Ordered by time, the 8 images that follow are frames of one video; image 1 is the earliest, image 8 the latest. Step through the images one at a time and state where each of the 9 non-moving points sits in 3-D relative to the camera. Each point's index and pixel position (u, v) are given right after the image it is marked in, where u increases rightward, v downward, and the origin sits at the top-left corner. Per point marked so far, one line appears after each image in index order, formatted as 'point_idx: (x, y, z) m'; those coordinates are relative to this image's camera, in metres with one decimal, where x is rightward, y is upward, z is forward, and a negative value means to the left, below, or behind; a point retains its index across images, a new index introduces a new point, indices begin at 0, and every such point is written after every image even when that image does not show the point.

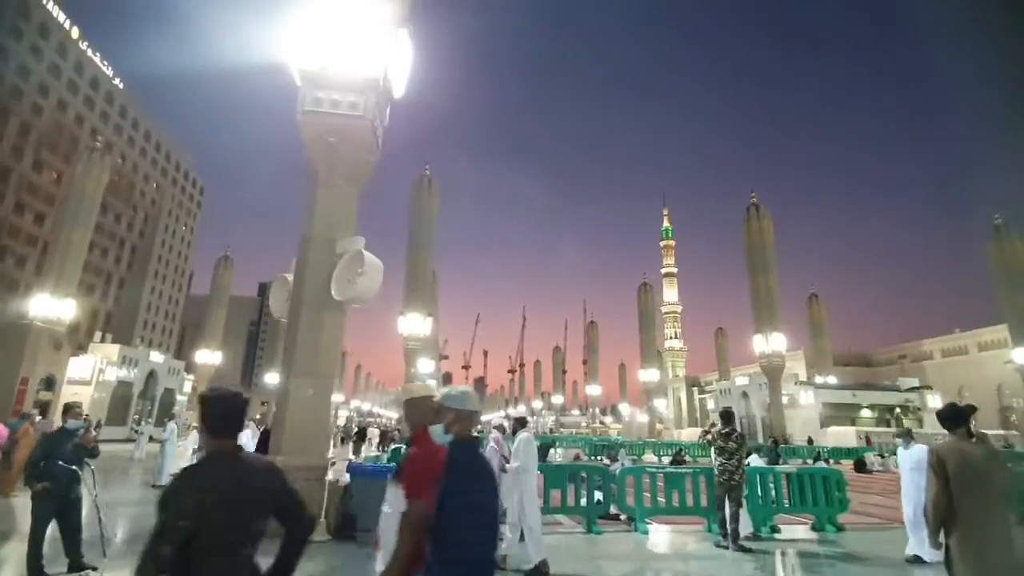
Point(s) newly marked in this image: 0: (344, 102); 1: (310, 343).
0: (-2.8, +3.1, +9.1) m
1: (-3.1, -0.8, +8.2) m
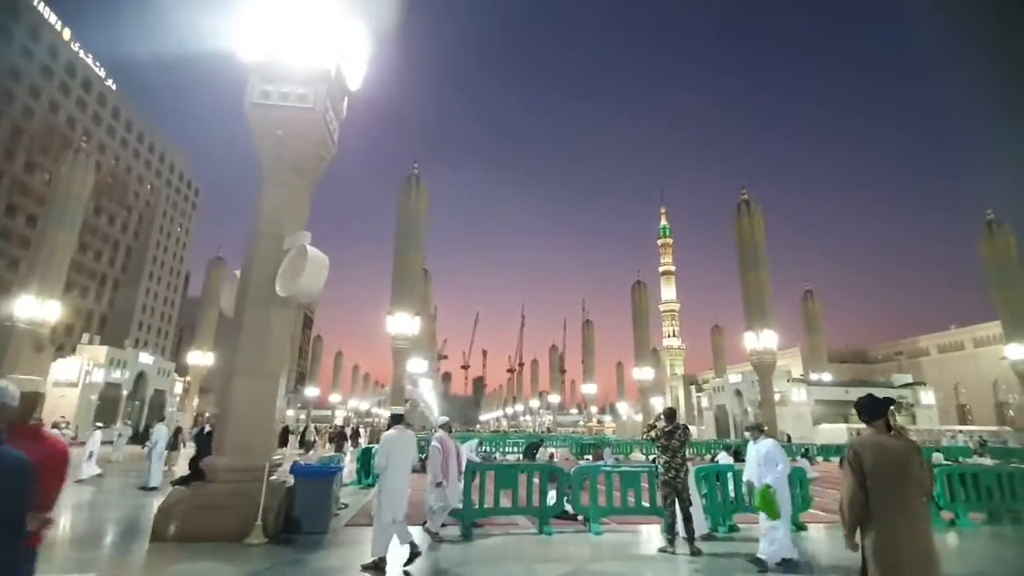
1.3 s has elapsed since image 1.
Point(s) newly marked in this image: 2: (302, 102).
0: (-3.6, +3.2, +8.9) m
1: (-3.8, -0.7, +8.0) m
2: (-3.5, +3.1, +8.9) m
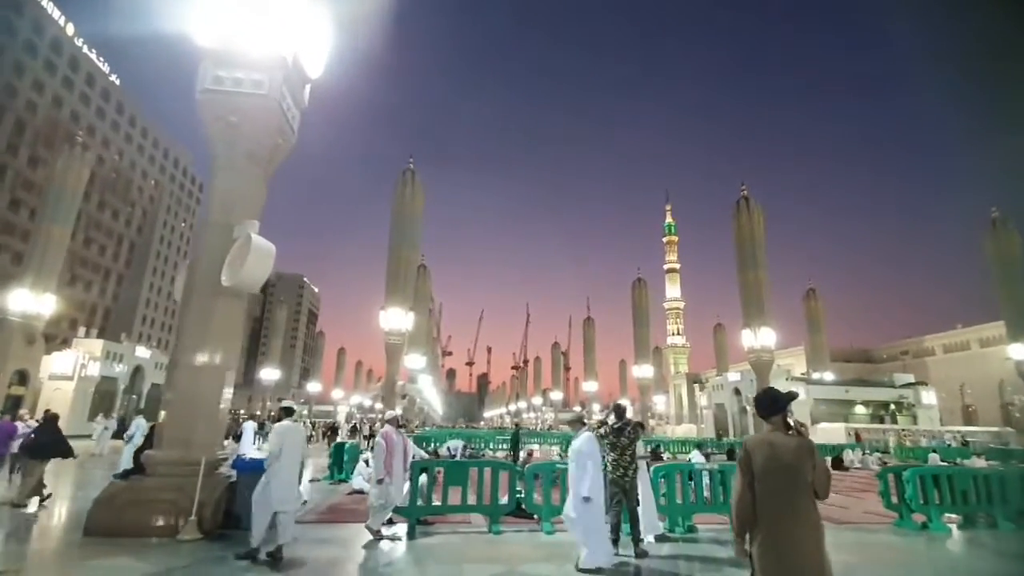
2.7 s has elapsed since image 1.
0: (-4.3, +3.4, +8.7) m
1: (-4.5, -0.6, +7.8) m
2: (-4.1, +3.2, +8.6) m
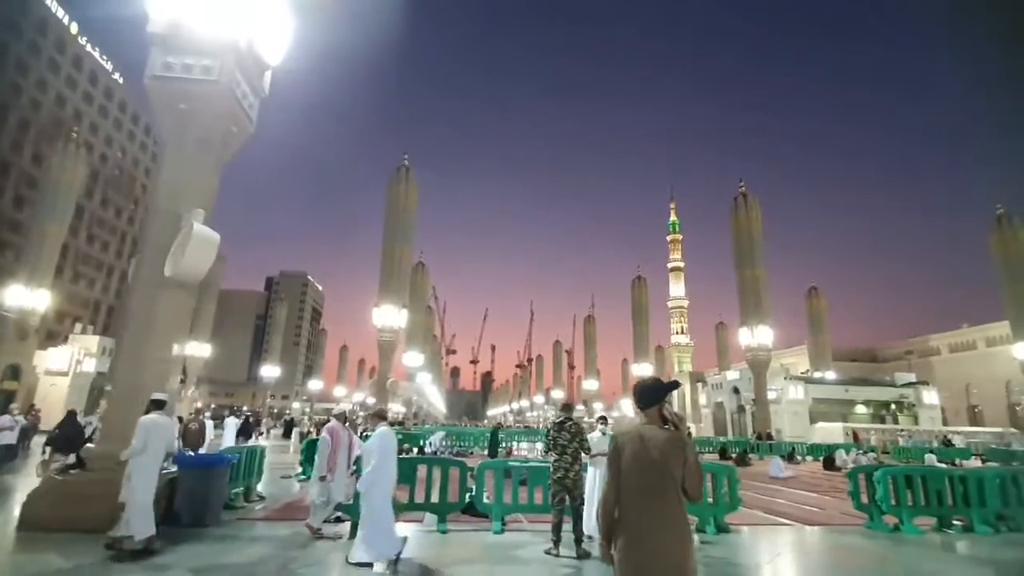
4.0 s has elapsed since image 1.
0: (-5.0, +3.5, +8.4) m
1: (-5.2, -0.5, +7.5) m
2: (-4.8, +3.4, +8.4) m
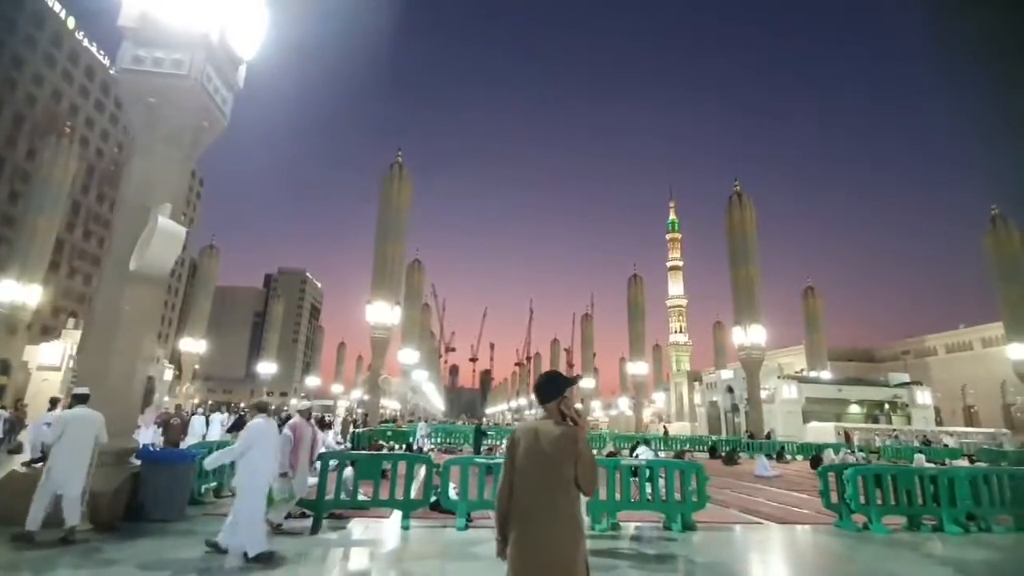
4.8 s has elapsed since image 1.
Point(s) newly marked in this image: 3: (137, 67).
0: (-5.4, +3.6, +8.4) m
1: (-5.7, -0.4, +7.5) m
2: (-5.3, +3.4, +8.4) m
3: (-5.8, +3.4, +8.3) m
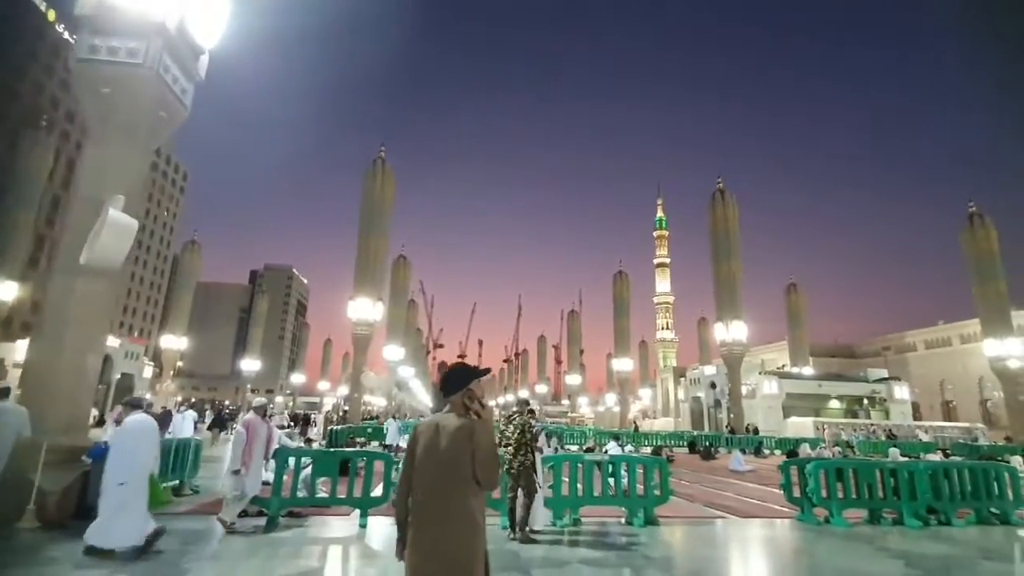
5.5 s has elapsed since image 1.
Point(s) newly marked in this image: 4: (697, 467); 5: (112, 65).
0: (-6.0, +3.7, +8.2) m
1: (-6.3, -0.3, +7.3) m
2: (-5.8, +3.5, +8.2) m
3: (-6.4, +3.5, +8.1) m
4: (+6.5, -6.3, +18.8) m
5: (-6.1, +3.4, +8.1) m
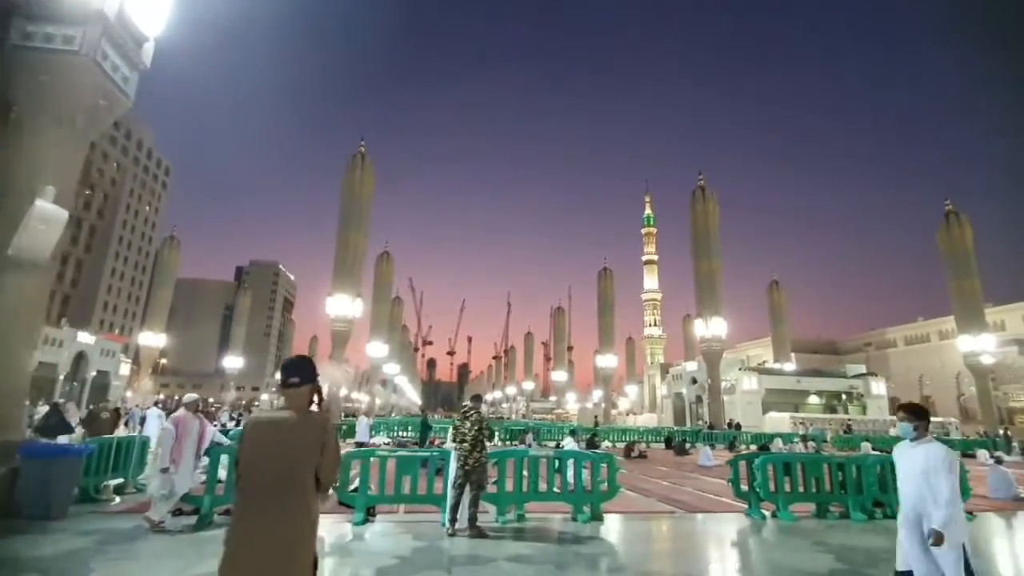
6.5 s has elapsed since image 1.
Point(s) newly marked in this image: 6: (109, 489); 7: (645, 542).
0: (-6.8, +3.7, +8.0) m
1: (-7.1, -0.2, +7.1) m
2: (-6.6, +3.6, +8.0) m
3: (-7.2, +3.6, +7.9) m
4: (+5.5, -6.2, +18.9) m
5: (-6.9, +3.5, +7.9) m
6: (-6.6, -3.2, +8.7) m
7: (+1.7, -3.3, +6.9) m
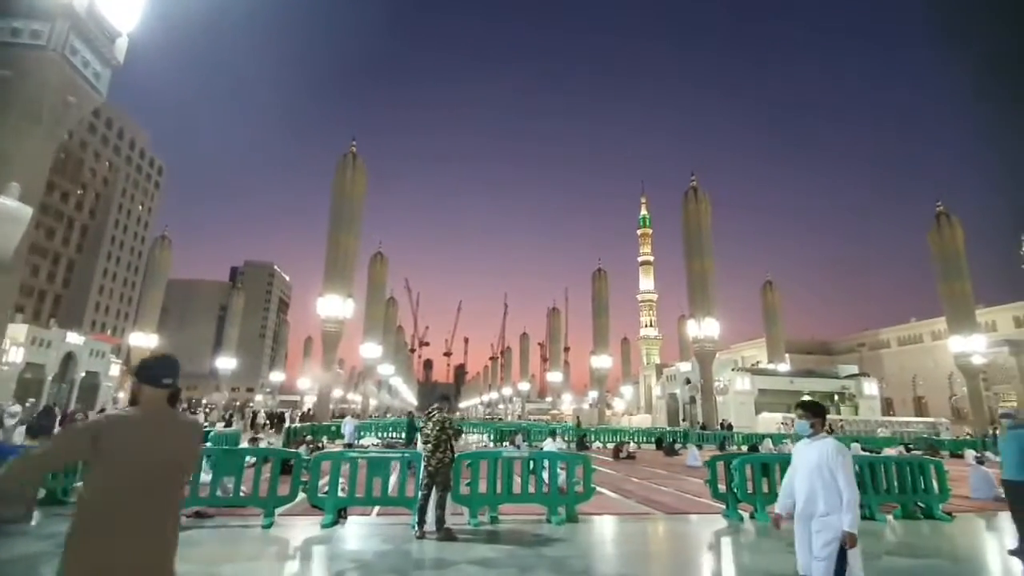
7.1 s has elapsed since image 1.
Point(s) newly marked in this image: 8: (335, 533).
0: (-7.2, +3.8, +7.8) m
1: (-7.4, -0.2, +7.0) m
2: (-7.0, +3.6, +7.8) m
3: (-7.6, +3.6, +7.7) m
4: (+5.0, -6.2, +18.8) m
5: (-7.3, +3.5, +7.8) m
6: (-6.9, -3.2, +8.6) m
7: (+1.3, -3.3, +6.9) m
8: (-2.3, -3.1, +6.7) m
